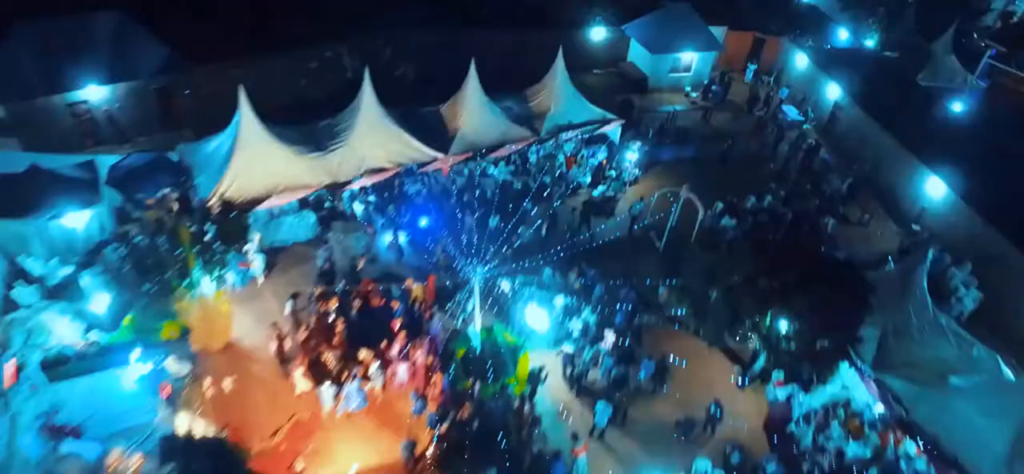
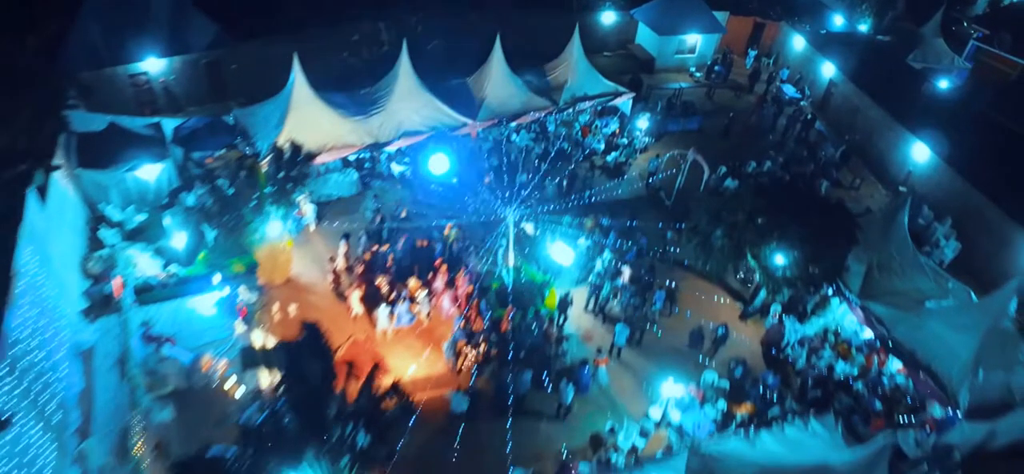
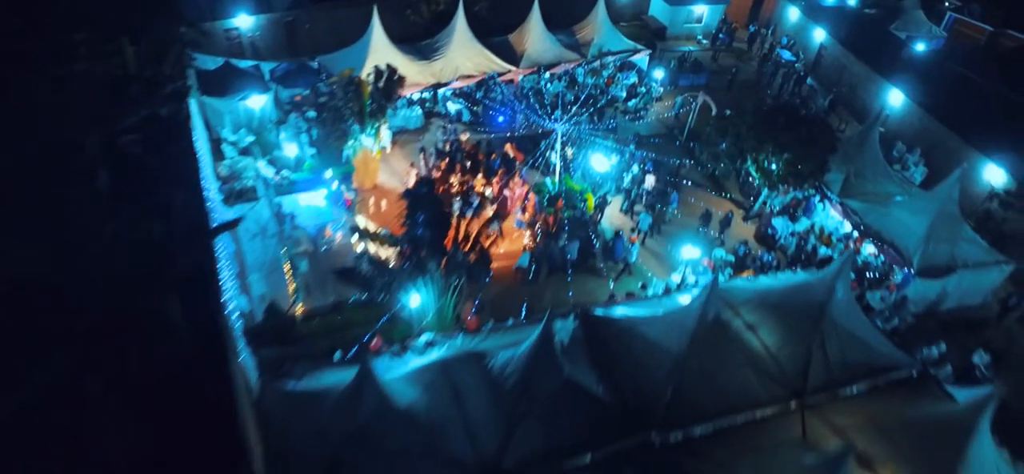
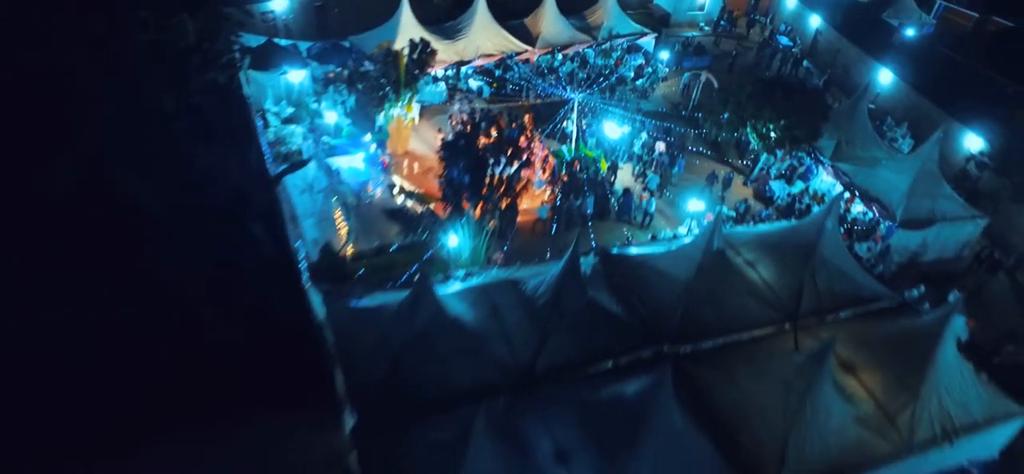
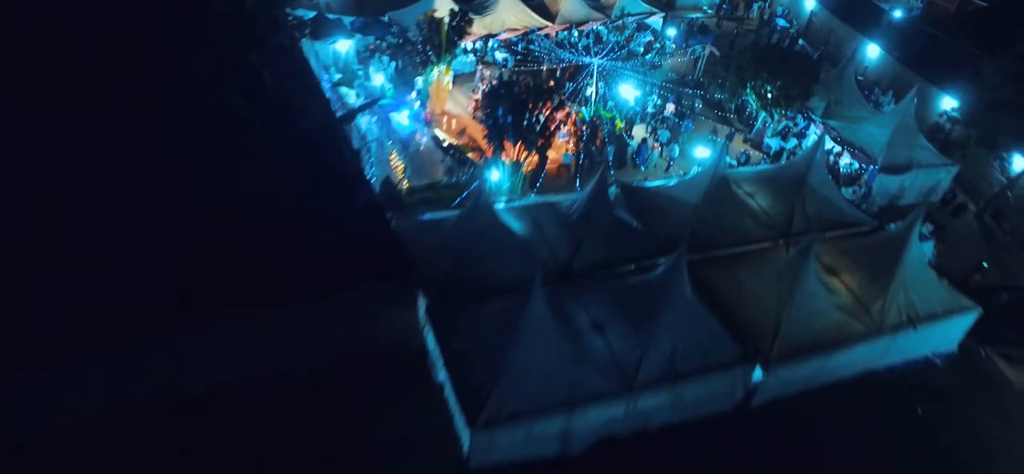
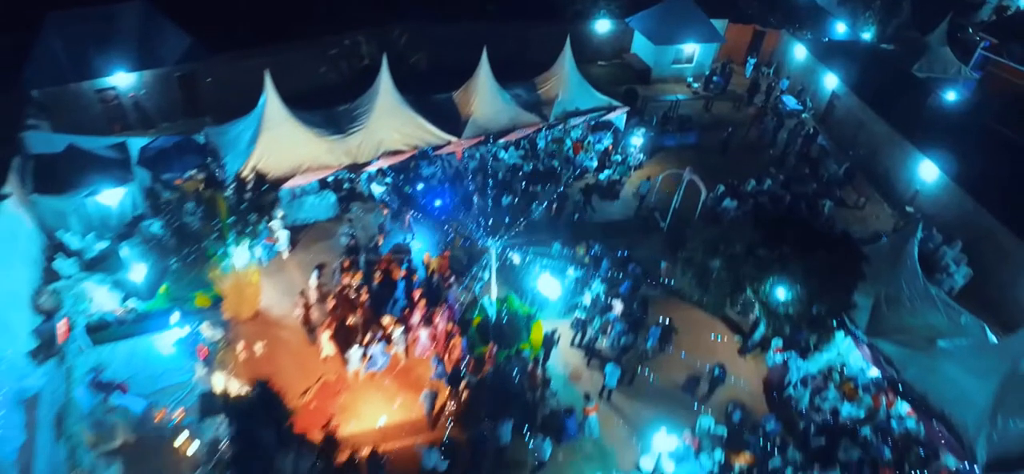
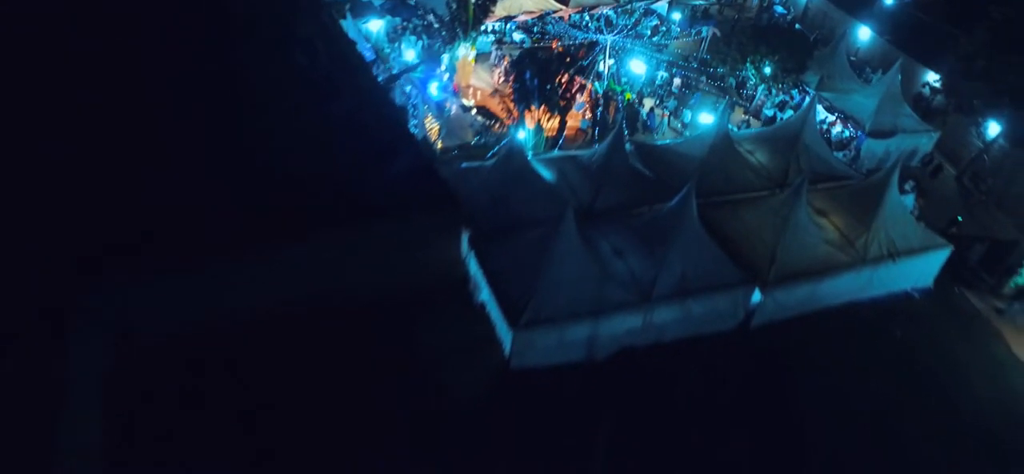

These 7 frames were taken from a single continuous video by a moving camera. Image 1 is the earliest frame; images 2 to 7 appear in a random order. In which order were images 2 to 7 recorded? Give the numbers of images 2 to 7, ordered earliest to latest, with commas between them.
6, 2, 3, 4, 5, 7
